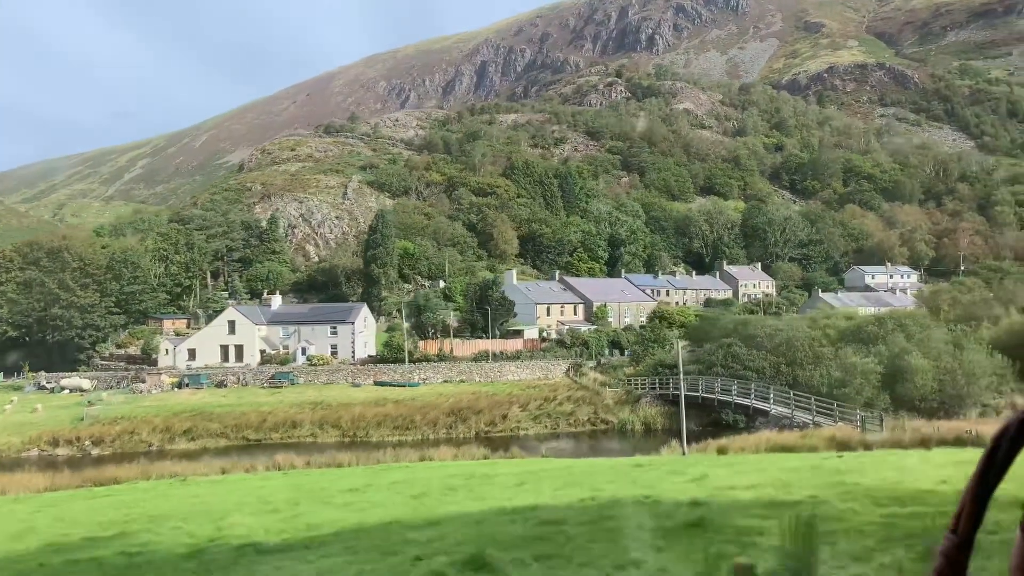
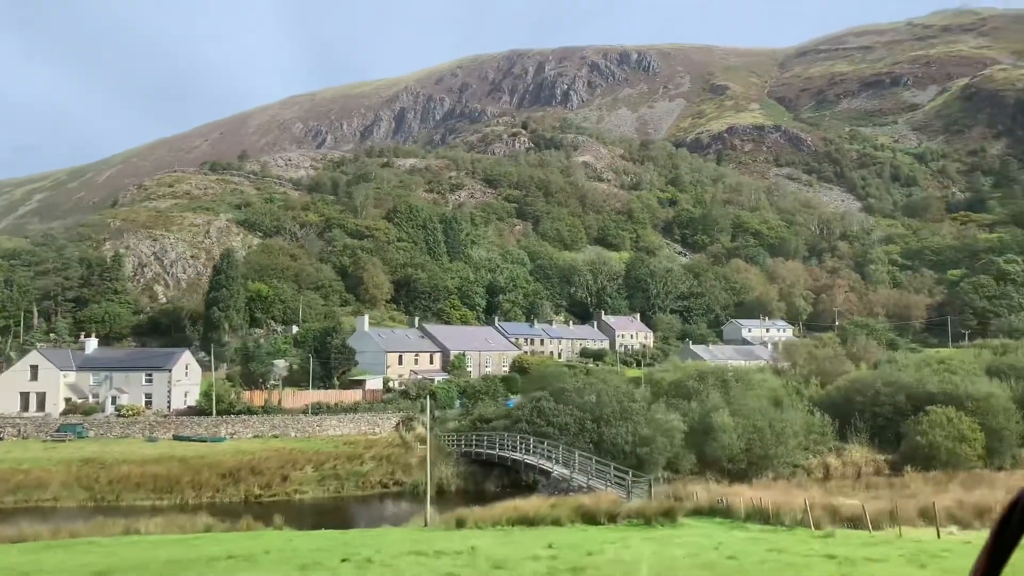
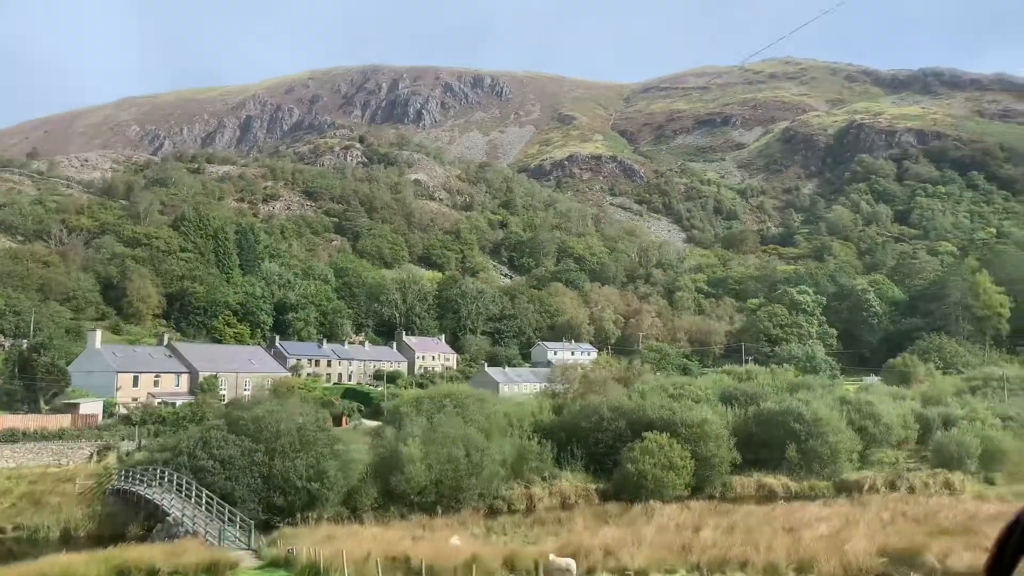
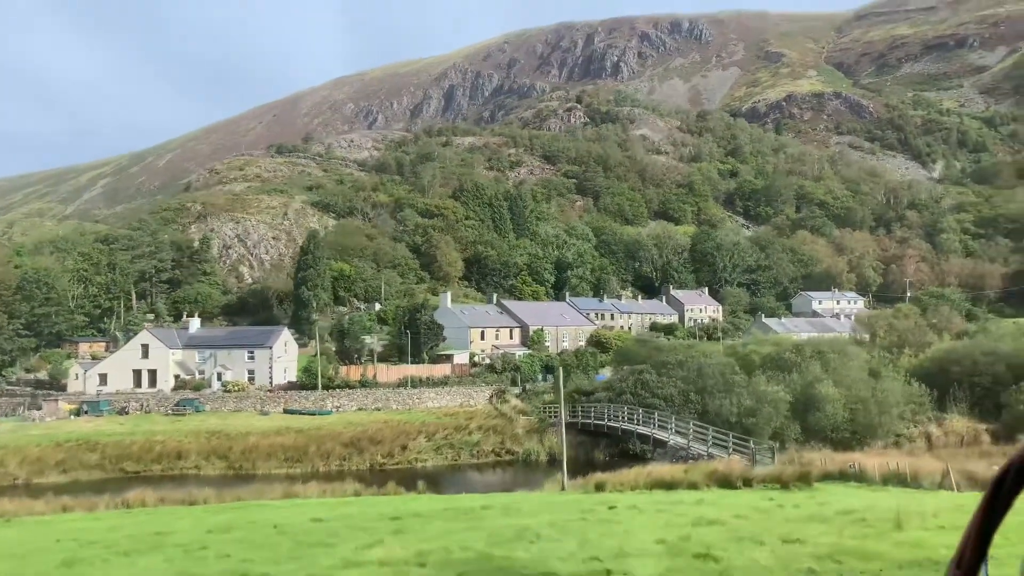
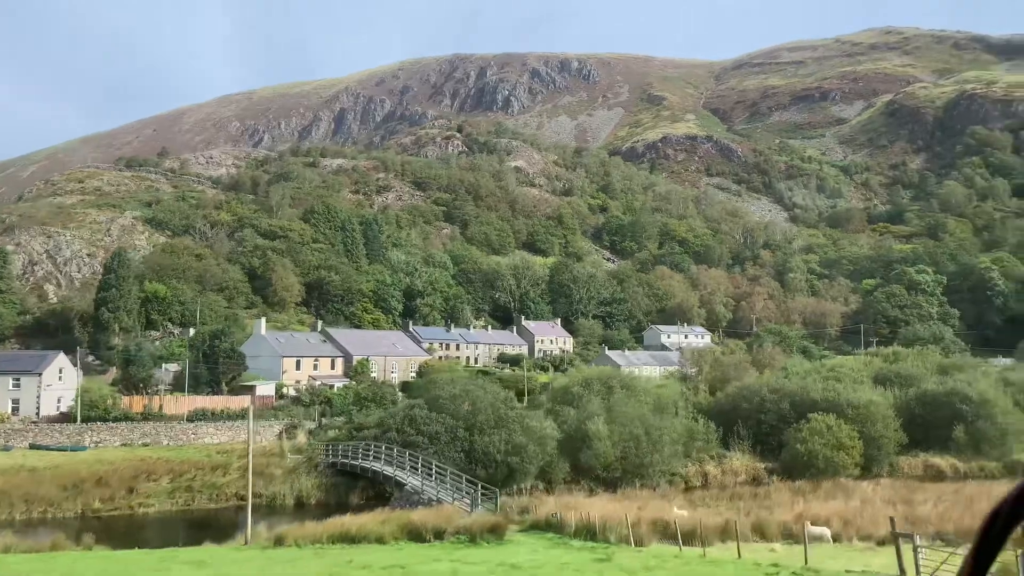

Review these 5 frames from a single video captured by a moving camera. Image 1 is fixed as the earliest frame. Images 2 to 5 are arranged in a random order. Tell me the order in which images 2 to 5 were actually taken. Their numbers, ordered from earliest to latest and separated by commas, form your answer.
4, 2, 5, 3
